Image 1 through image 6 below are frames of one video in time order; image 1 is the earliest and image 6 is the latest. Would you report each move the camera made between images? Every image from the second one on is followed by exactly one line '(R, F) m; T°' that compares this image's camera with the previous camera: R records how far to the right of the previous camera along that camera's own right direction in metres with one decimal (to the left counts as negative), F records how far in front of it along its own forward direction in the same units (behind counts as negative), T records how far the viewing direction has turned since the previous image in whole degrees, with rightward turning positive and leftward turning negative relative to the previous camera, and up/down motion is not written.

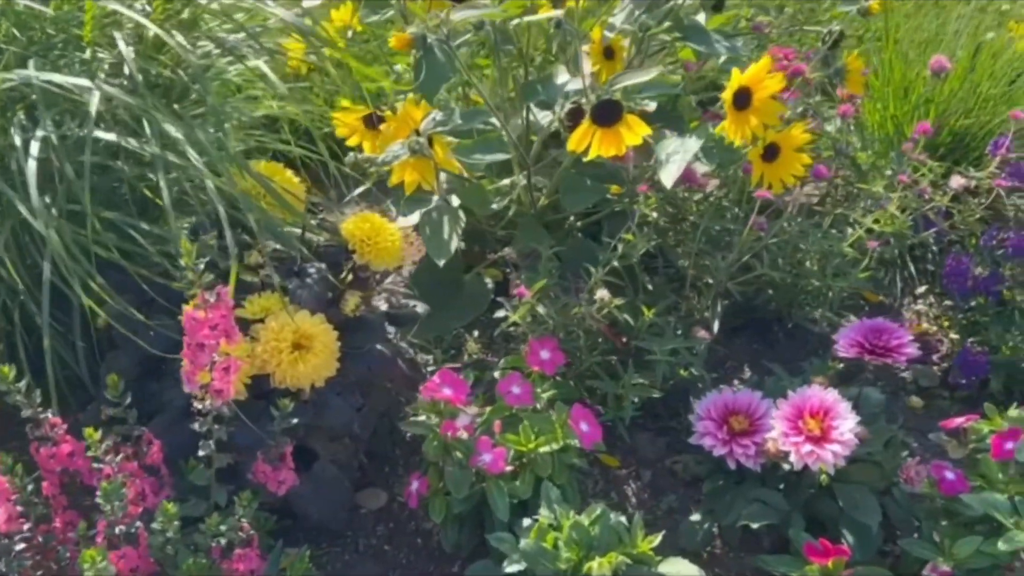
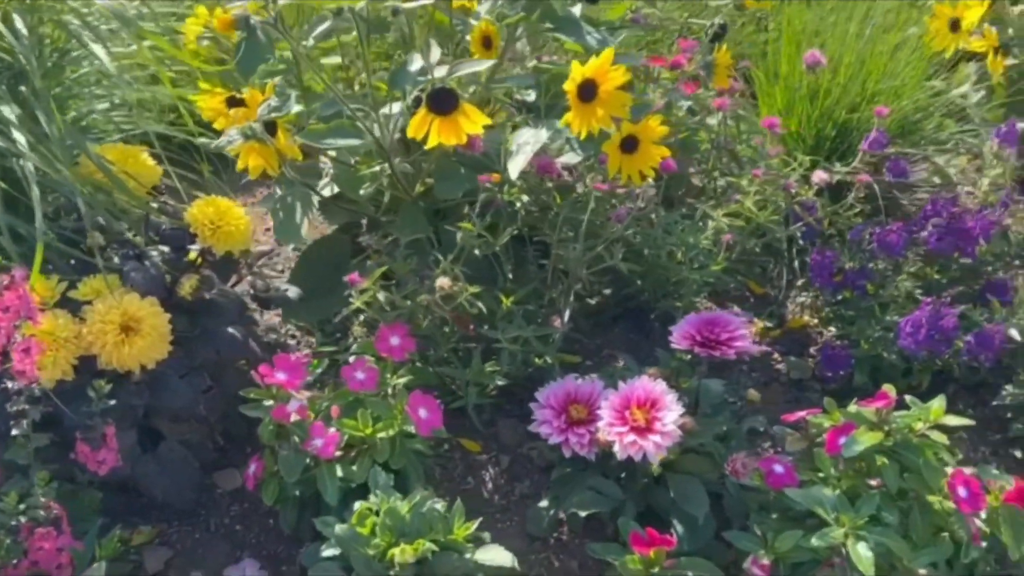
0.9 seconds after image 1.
(+0.3, 0.0) m; -1°
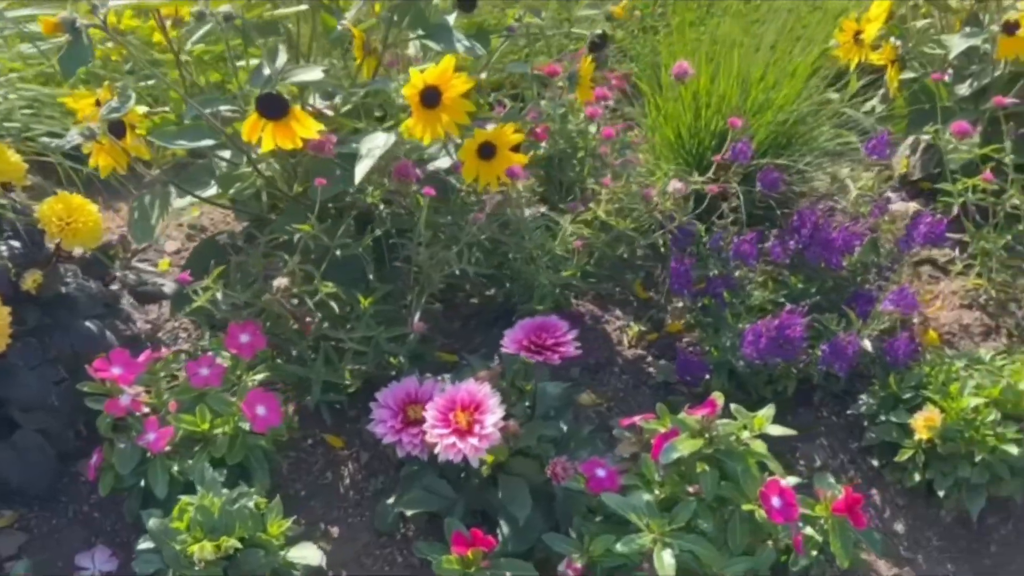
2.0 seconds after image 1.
(+0.3, 0.0) m; -1°
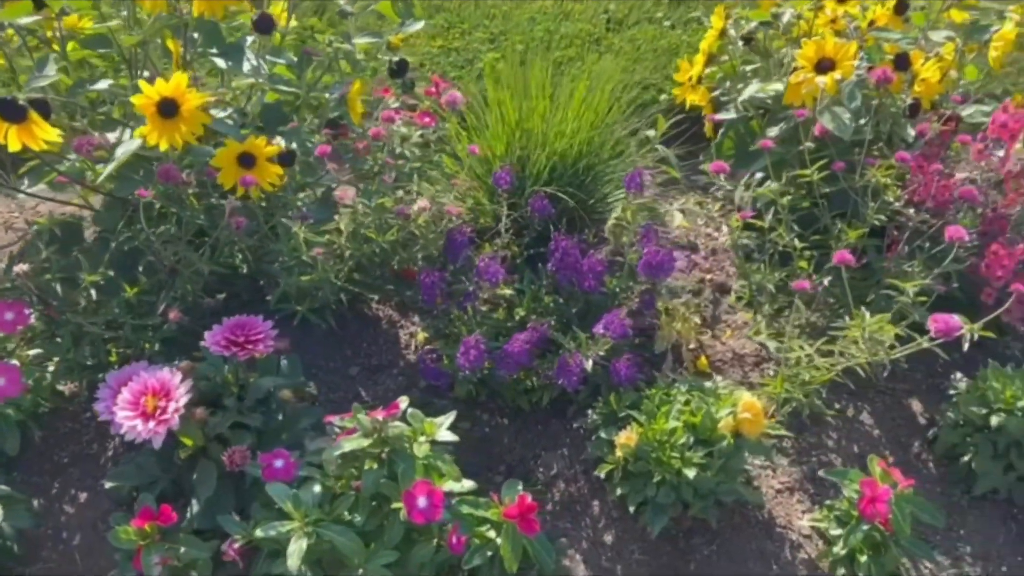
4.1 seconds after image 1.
(+0.7, -0.2) m; -5°
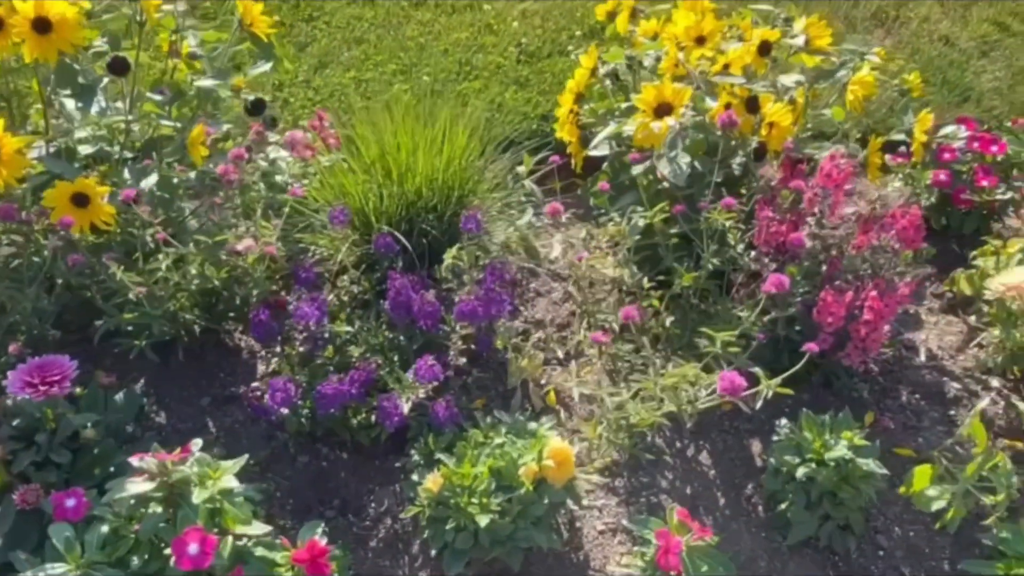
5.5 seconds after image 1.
(+0.4, 0.0) m; -2°
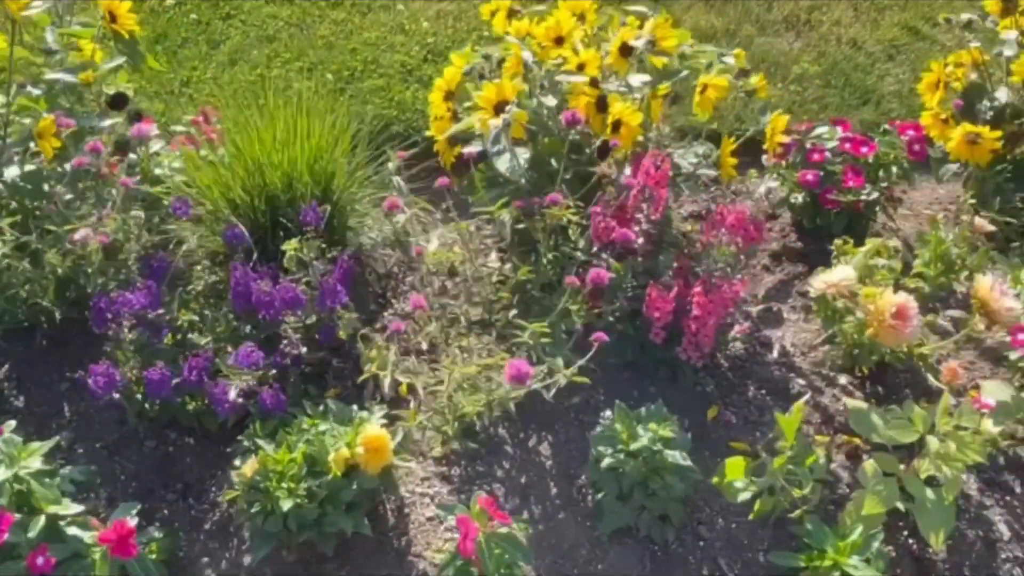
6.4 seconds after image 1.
(+0.4, -0.1) m; -1°
